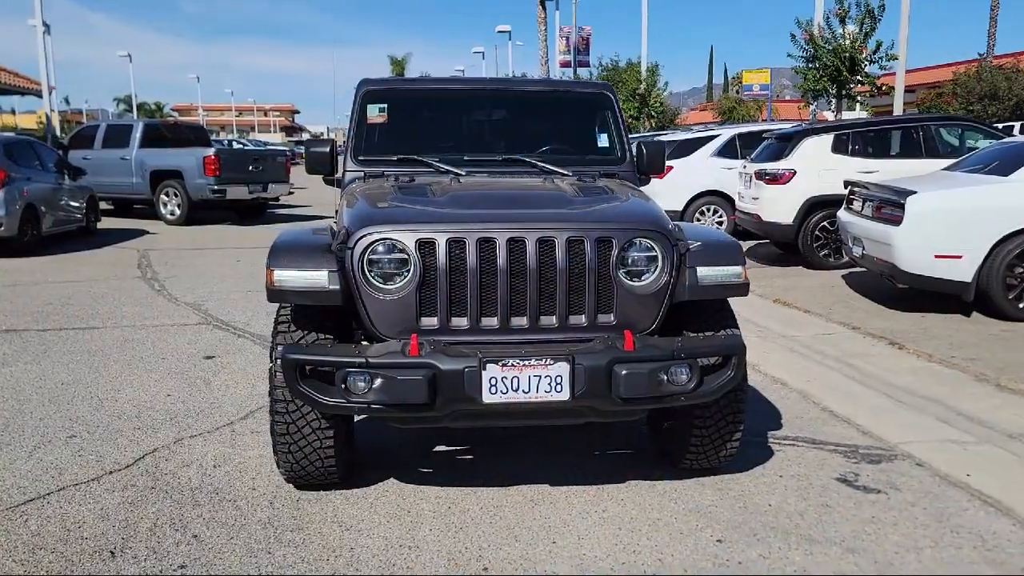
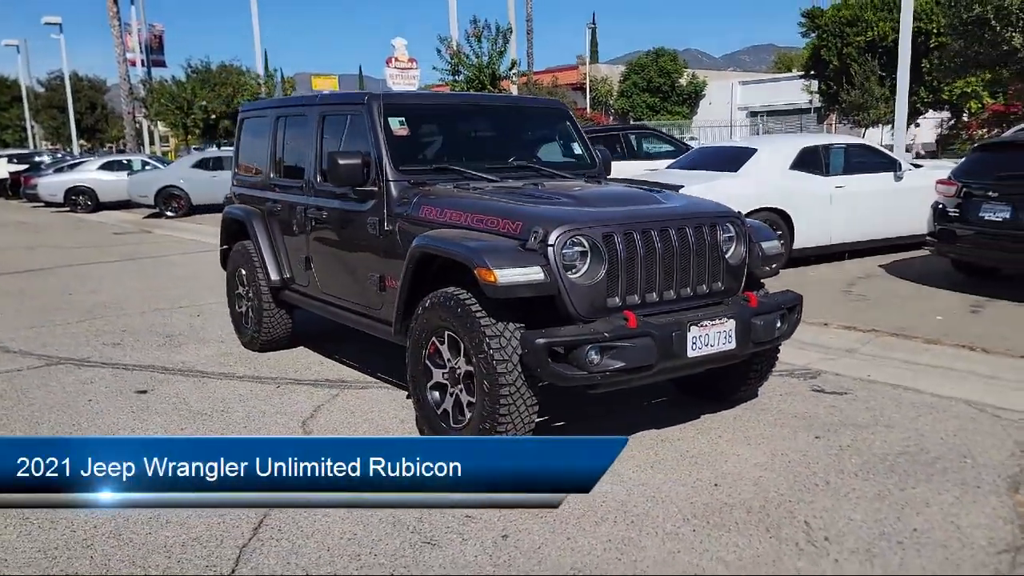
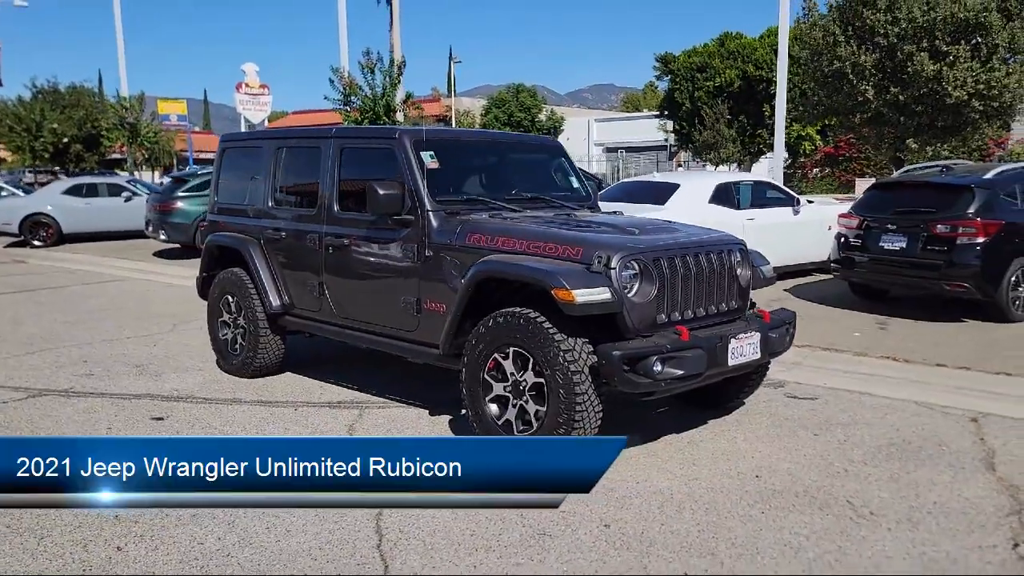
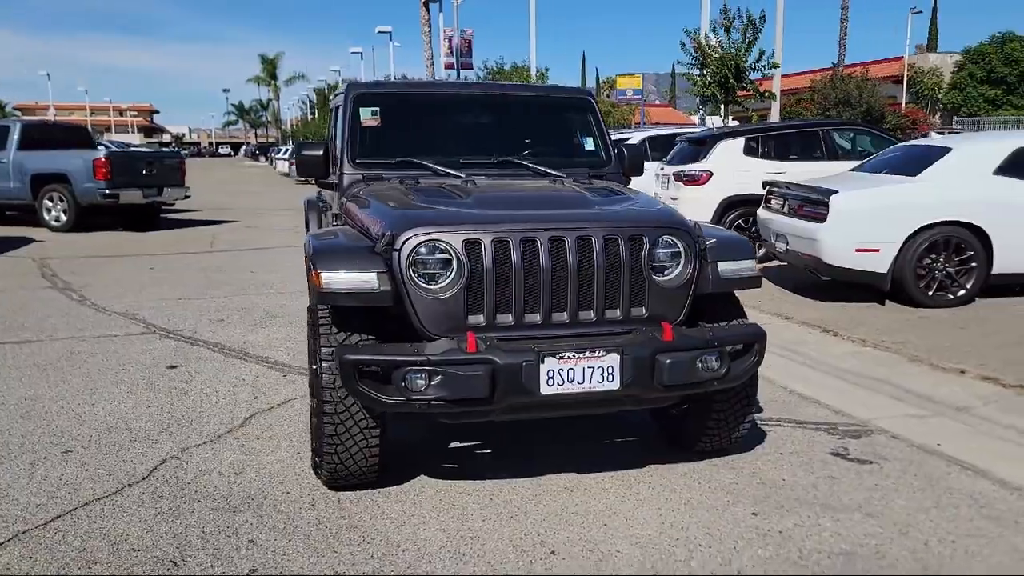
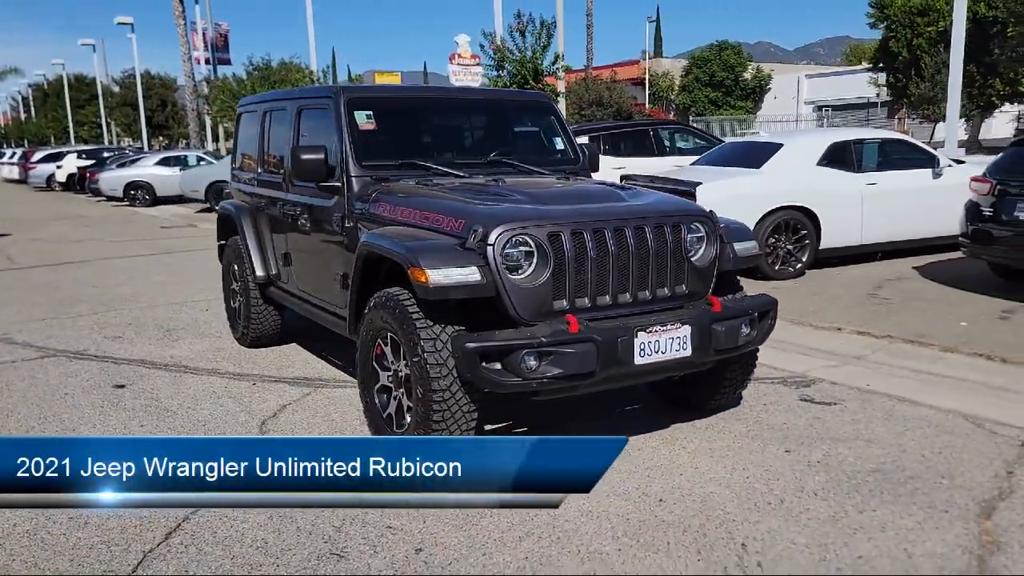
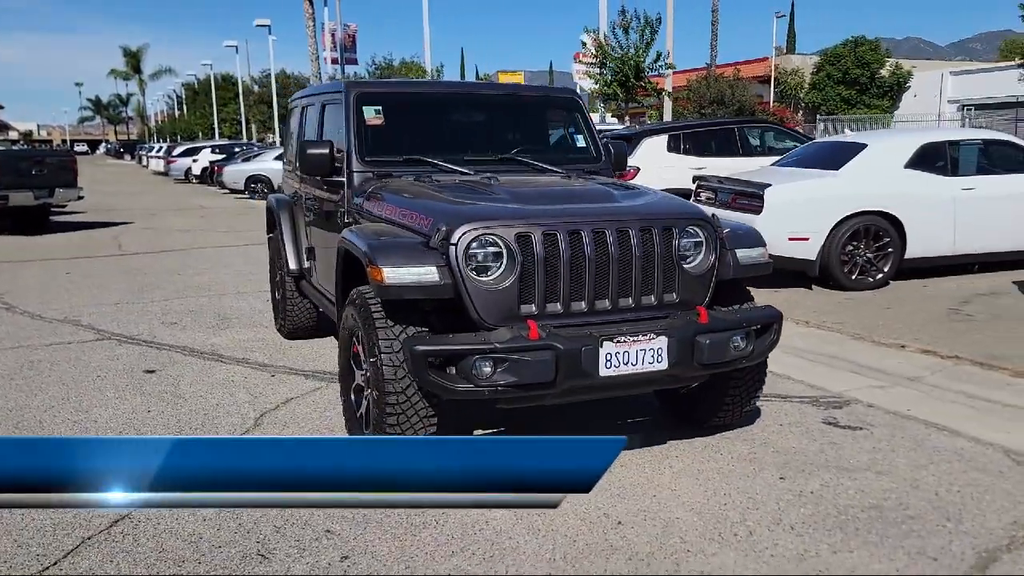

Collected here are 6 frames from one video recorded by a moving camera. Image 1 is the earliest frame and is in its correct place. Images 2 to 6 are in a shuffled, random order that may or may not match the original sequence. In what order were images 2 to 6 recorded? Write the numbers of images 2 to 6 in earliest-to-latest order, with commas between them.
4, 6, 5, 2, 3
